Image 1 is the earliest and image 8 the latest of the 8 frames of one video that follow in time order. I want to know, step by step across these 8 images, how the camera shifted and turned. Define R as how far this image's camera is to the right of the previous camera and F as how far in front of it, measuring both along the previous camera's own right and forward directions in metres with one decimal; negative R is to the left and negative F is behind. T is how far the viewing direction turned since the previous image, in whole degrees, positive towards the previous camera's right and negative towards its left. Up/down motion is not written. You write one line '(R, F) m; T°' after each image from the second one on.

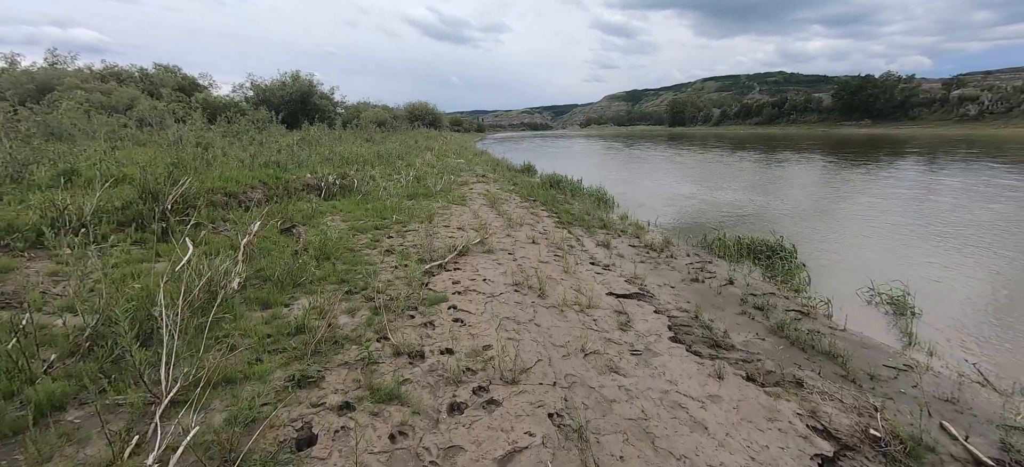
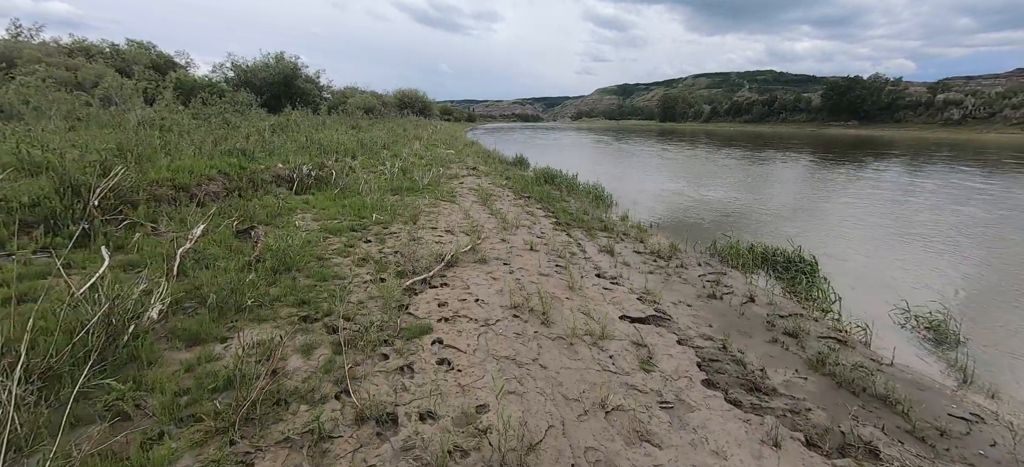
(-0.1, +1.0) m; +1°
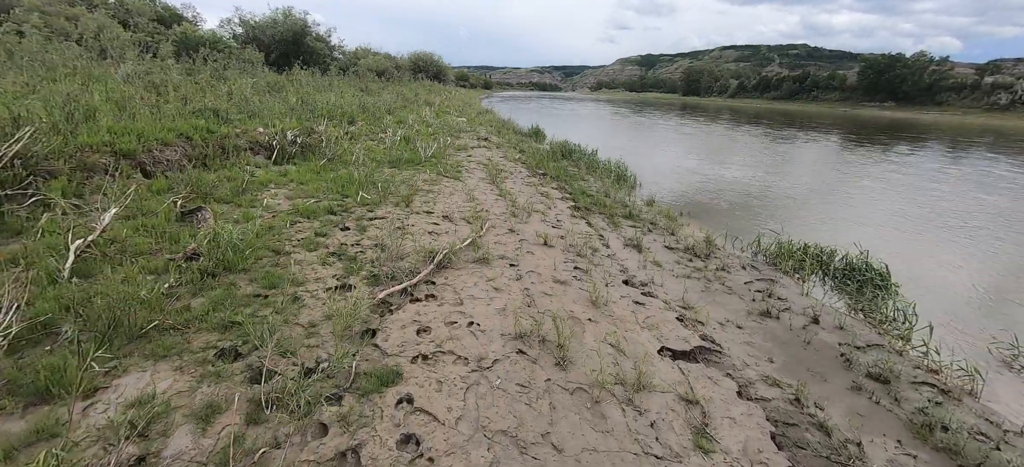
(0.0, +1.3) m; -1°
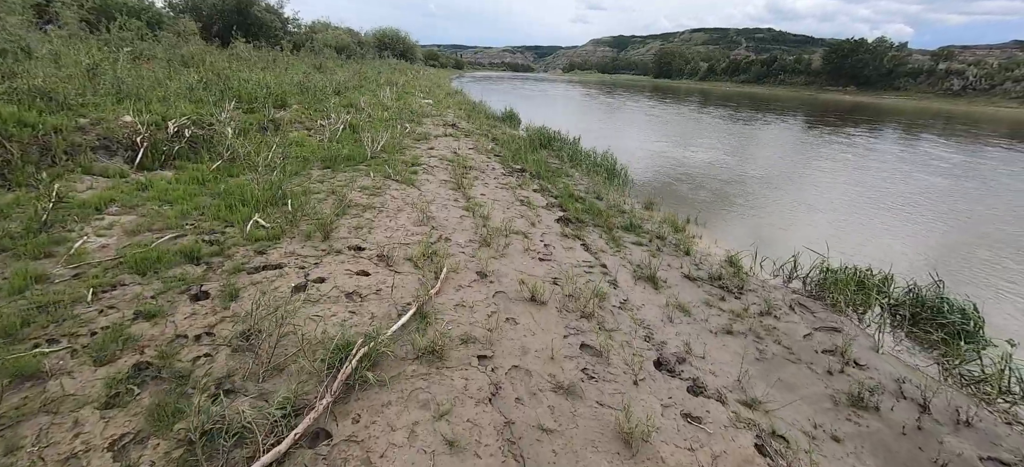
(0.0, +2.2) m; +3°
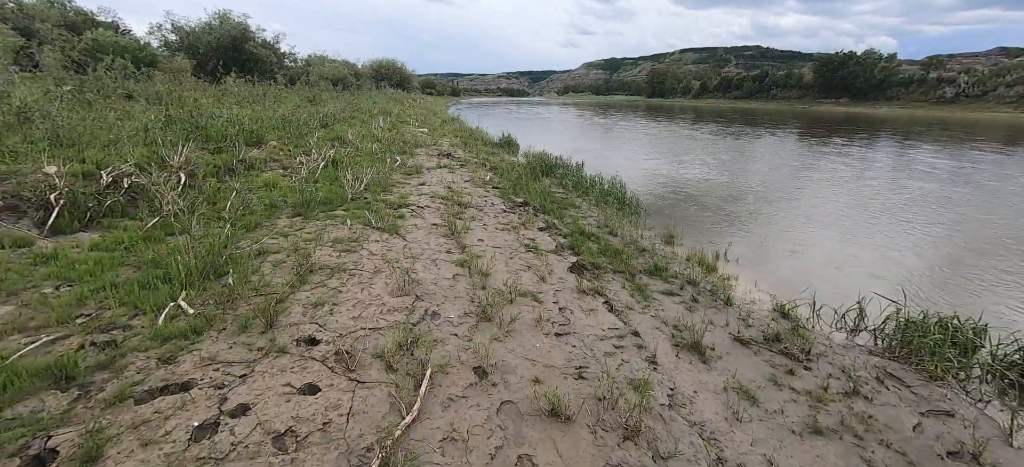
(0.0, +1.2) m; 0°
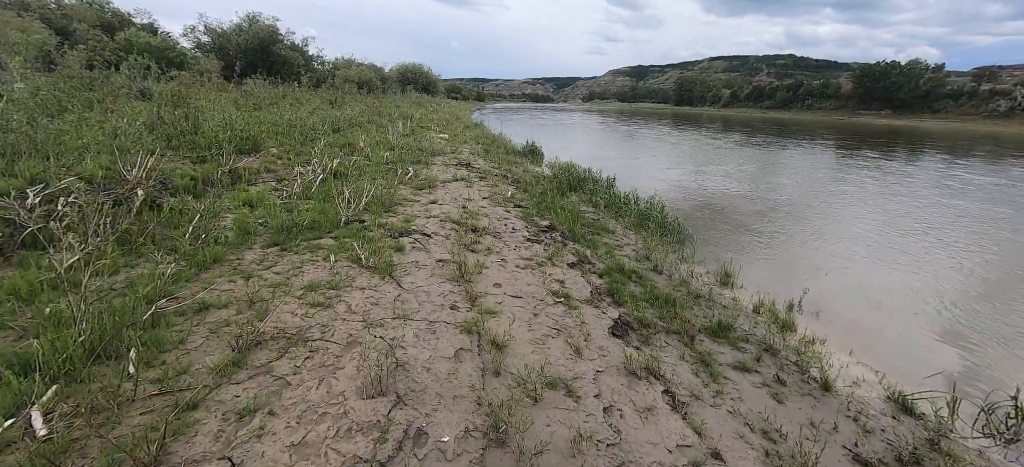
(-0.1, +1.4) m; -2°
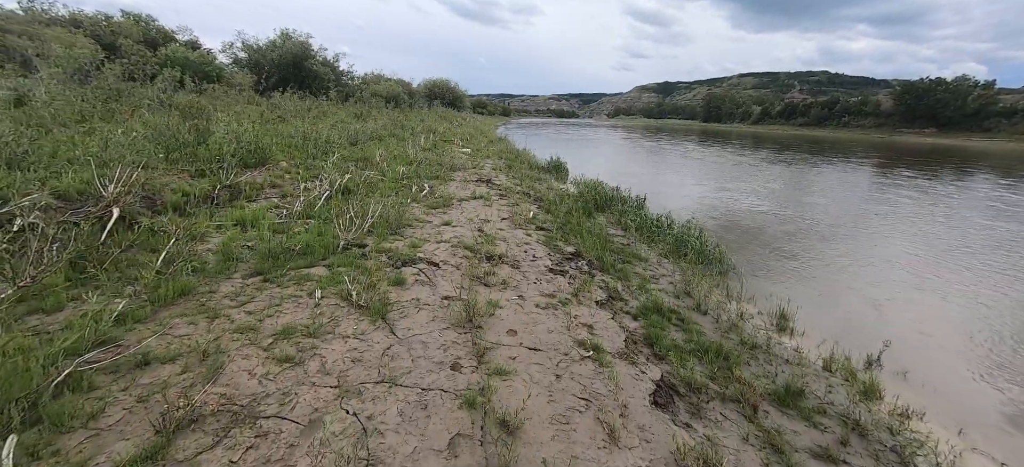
(0.0, +0.9) m; -3°
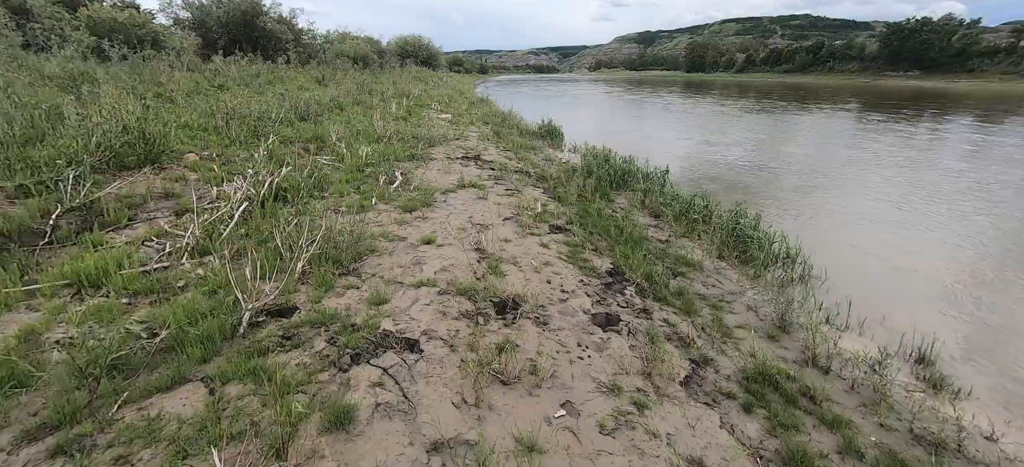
(-0.3, +2.4) m; +2°
